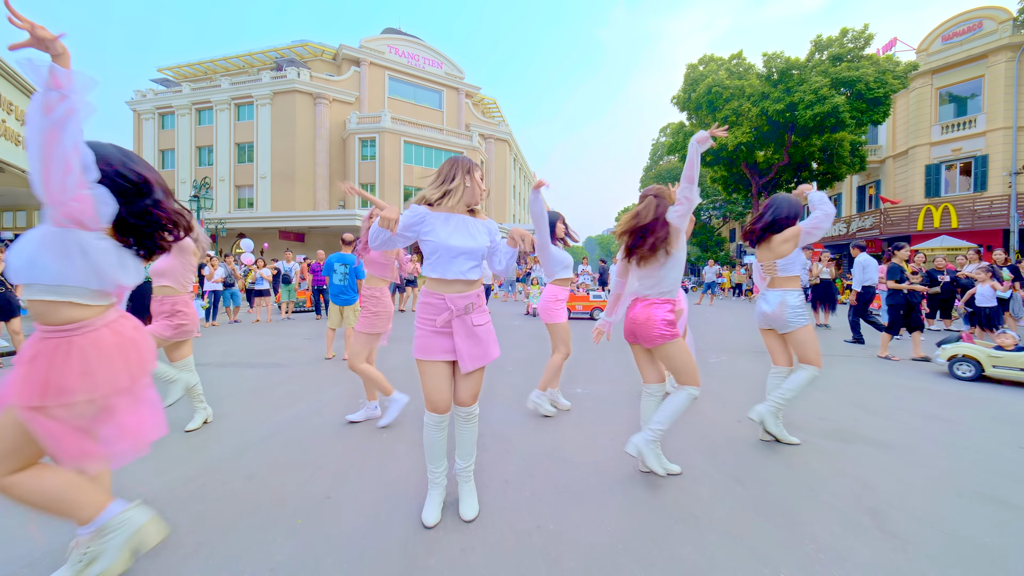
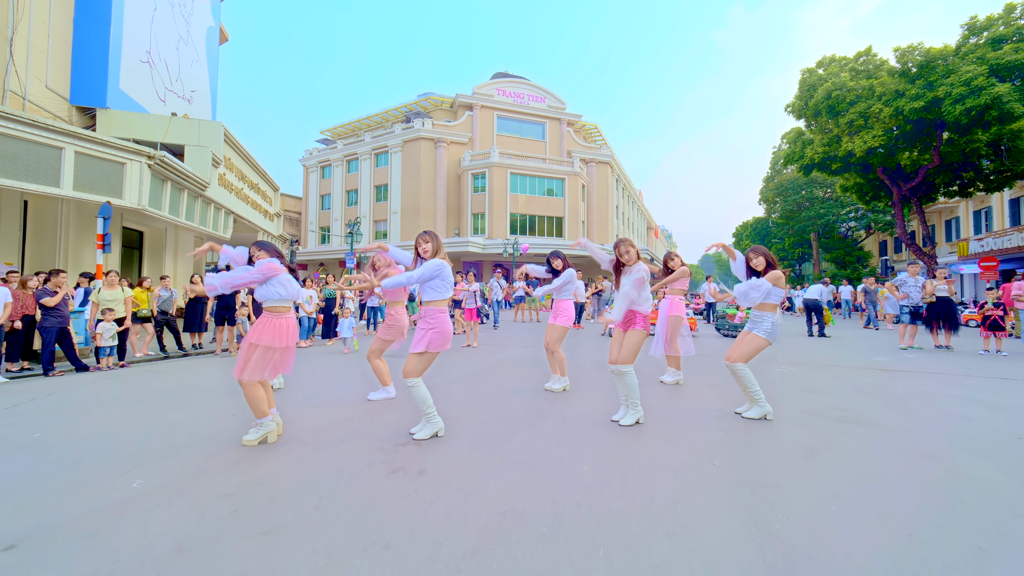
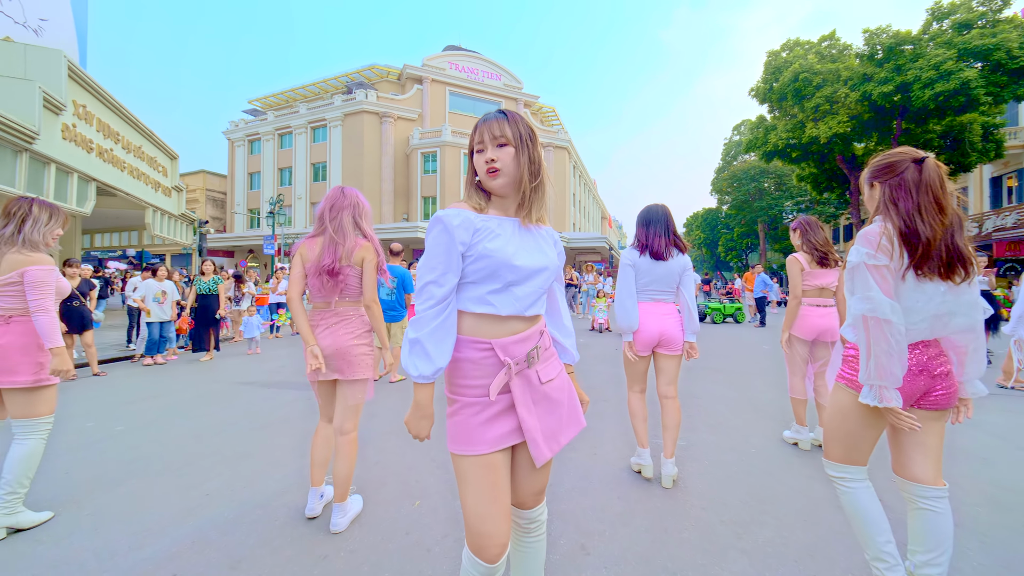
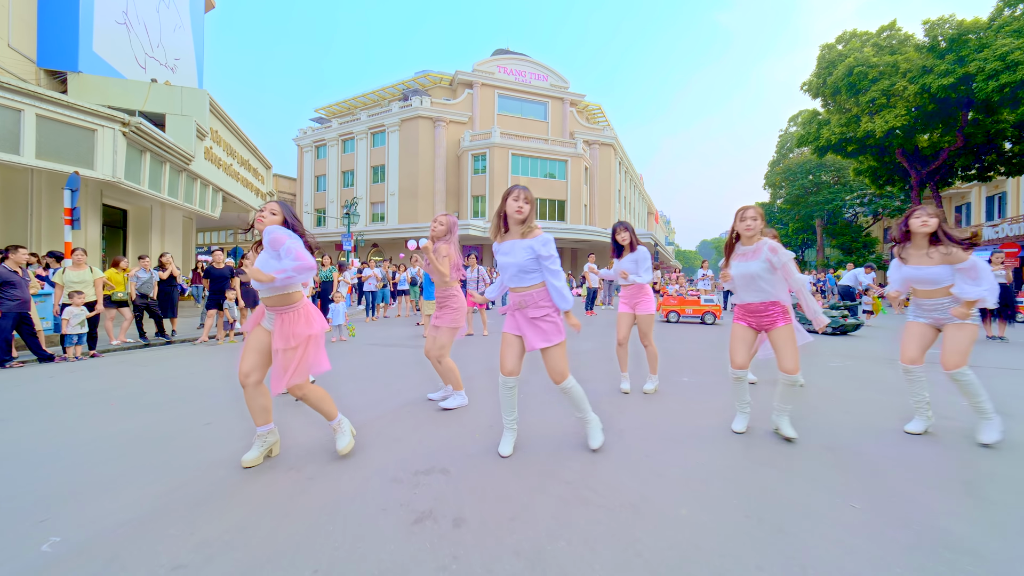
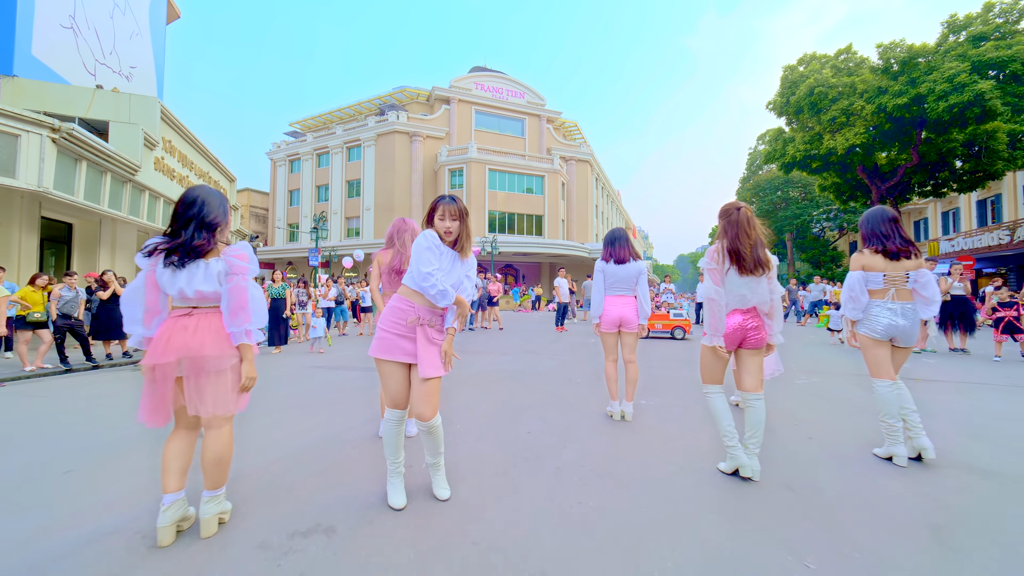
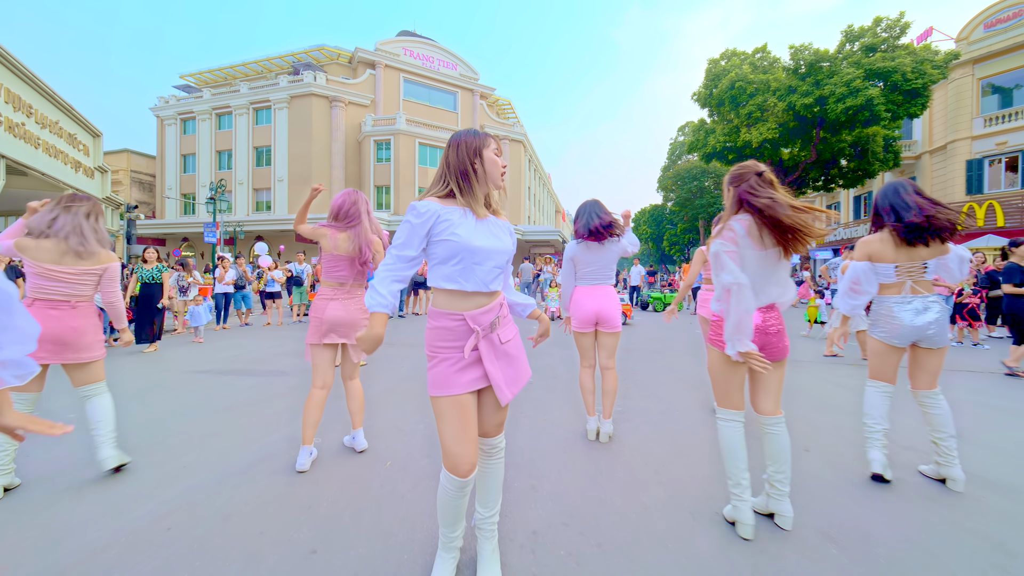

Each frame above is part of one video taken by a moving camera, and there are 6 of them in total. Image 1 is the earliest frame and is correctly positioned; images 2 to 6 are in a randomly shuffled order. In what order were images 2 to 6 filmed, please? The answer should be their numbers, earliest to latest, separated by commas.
6, 3, 5, 2, 4
